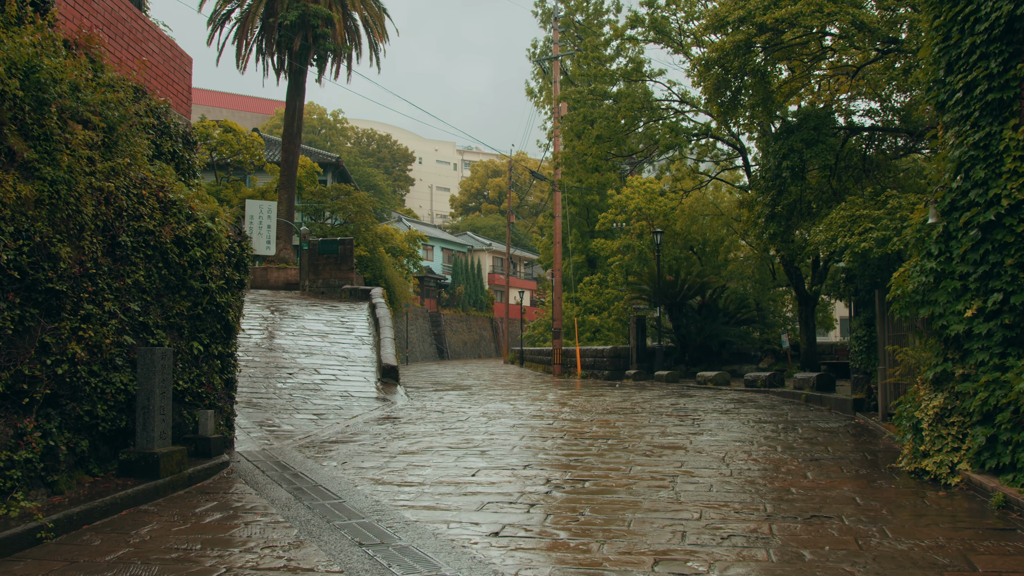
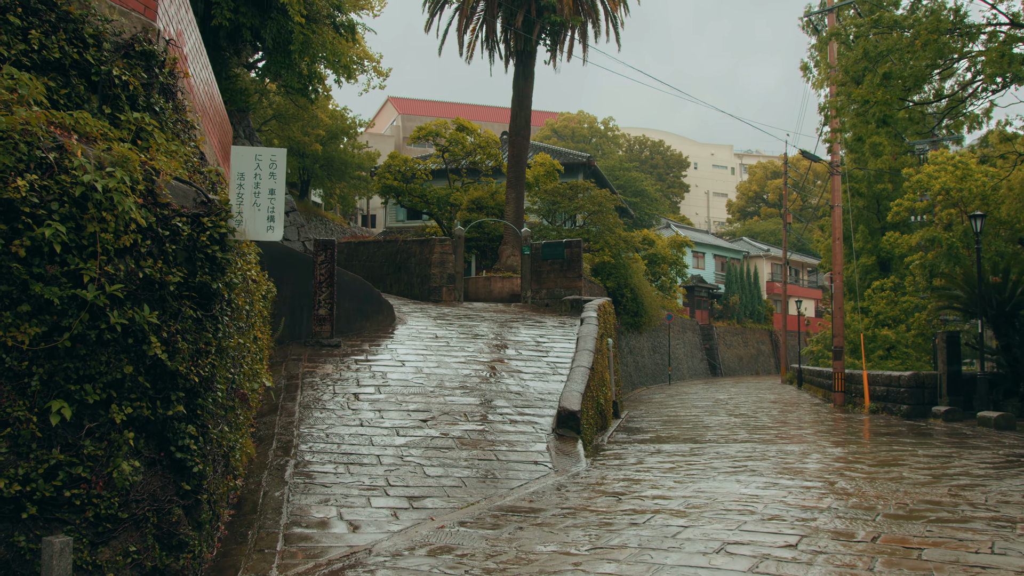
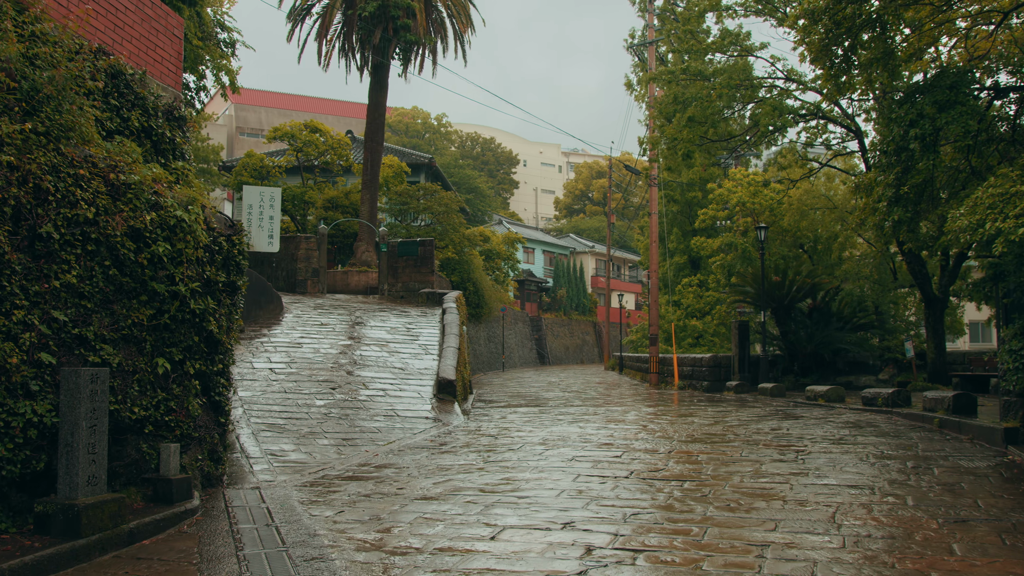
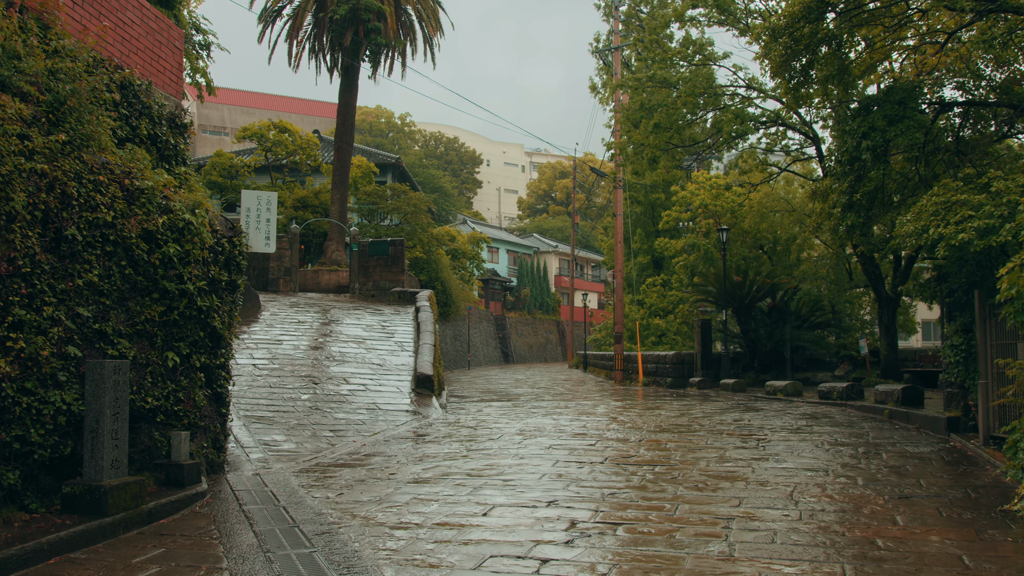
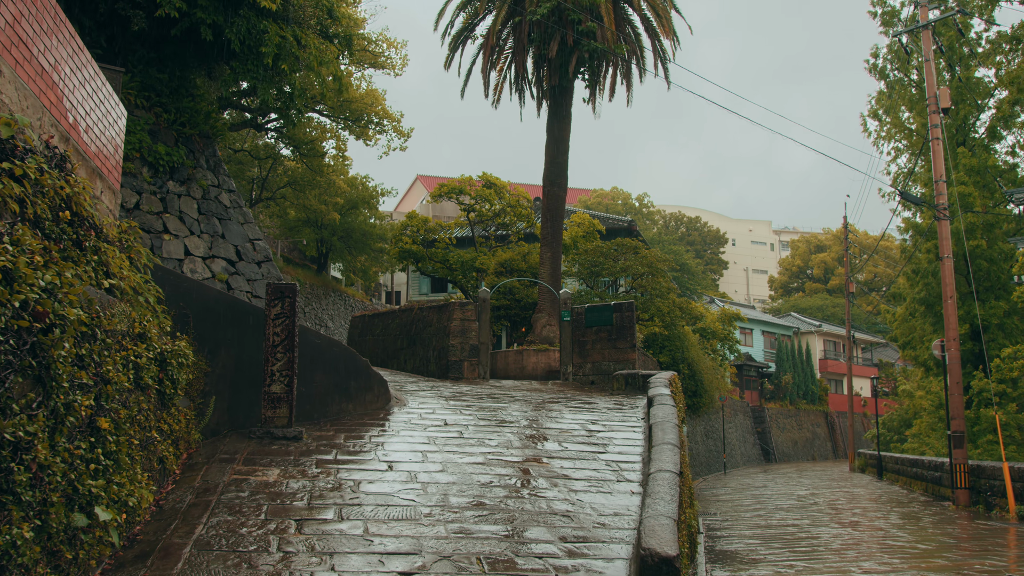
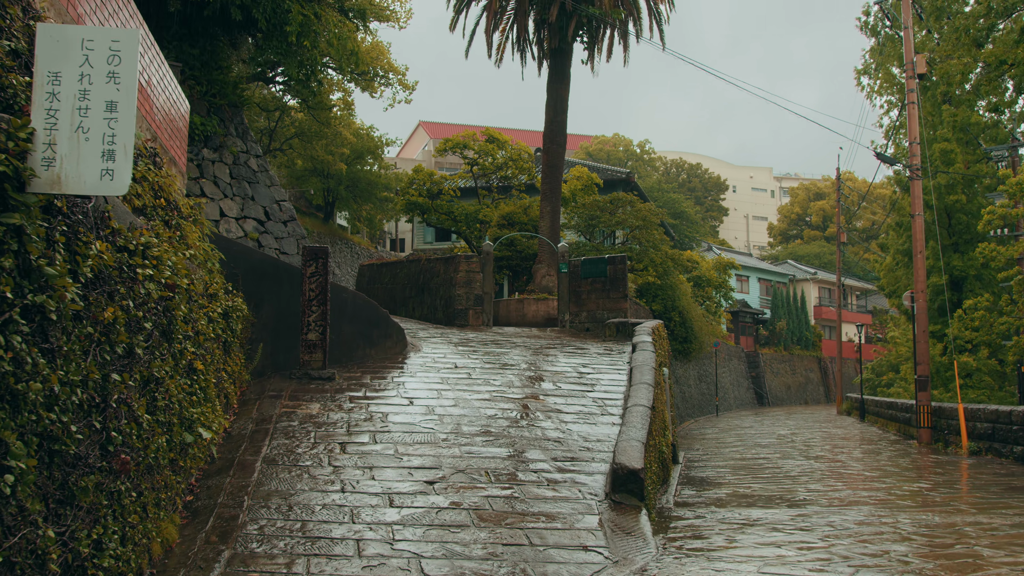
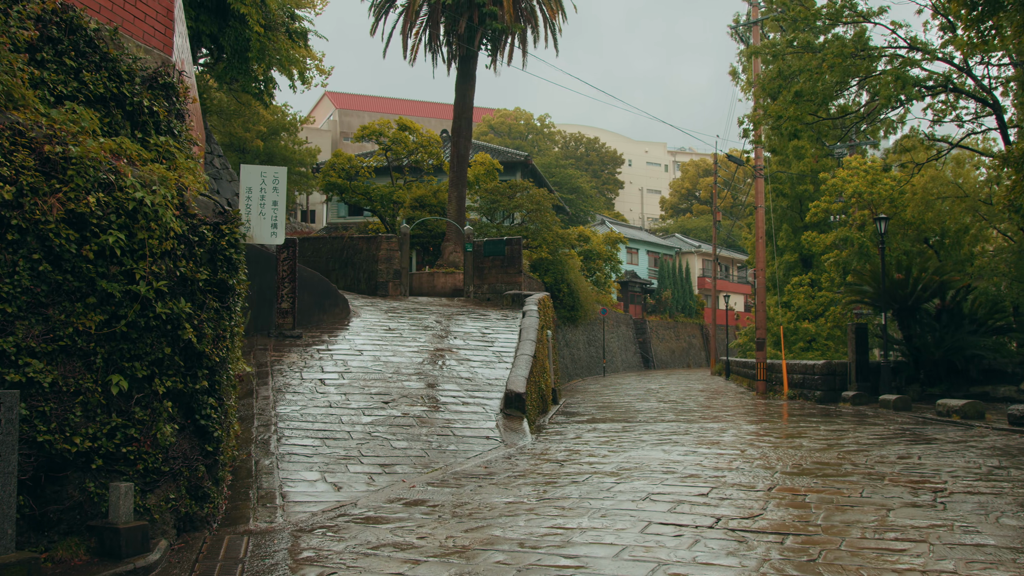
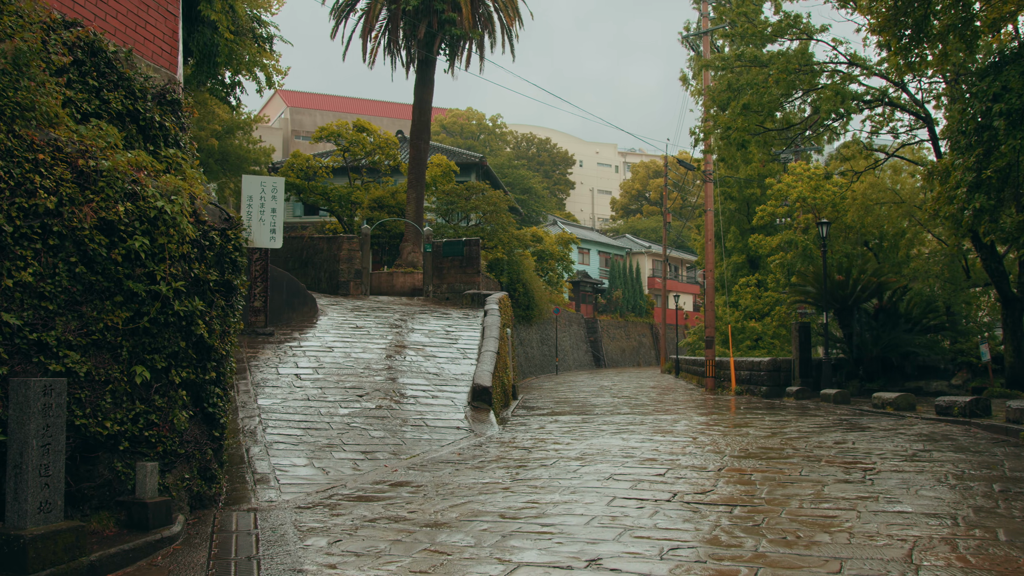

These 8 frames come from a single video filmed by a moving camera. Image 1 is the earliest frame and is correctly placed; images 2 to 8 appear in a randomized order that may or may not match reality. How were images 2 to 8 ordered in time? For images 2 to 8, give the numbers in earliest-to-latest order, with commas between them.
4, 3, 8, 7, 2, 6, 5
